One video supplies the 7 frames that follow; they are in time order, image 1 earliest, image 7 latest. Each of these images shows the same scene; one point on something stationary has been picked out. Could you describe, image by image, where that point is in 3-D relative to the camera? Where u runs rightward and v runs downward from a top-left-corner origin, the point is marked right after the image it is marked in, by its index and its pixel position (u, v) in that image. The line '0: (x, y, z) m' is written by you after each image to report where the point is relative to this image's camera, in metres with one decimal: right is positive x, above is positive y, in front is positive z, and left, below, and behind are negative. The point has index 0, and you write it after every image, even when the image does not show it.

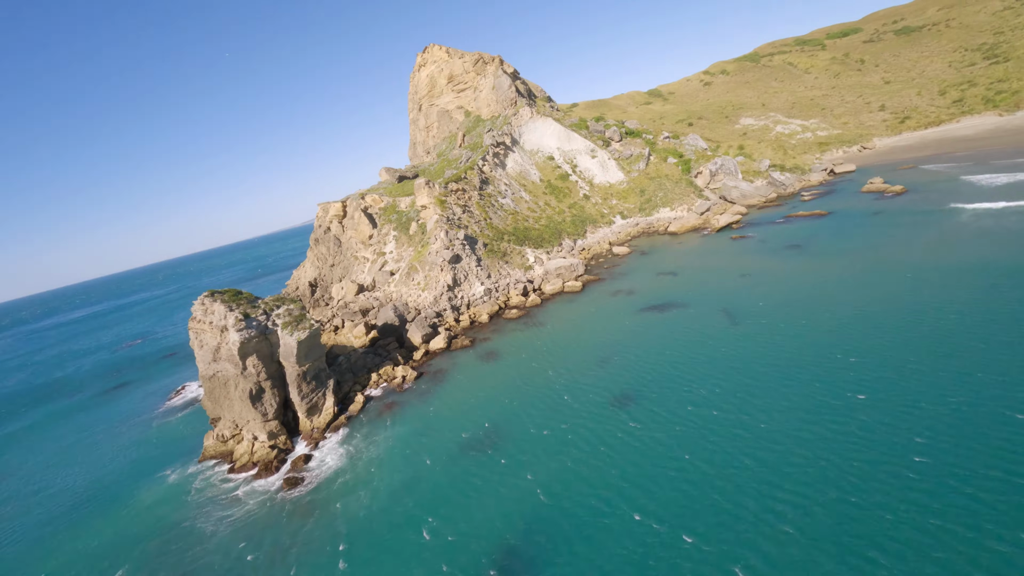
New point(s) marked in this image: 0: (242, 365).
0: (-15.6, -4.5, +18.9) m
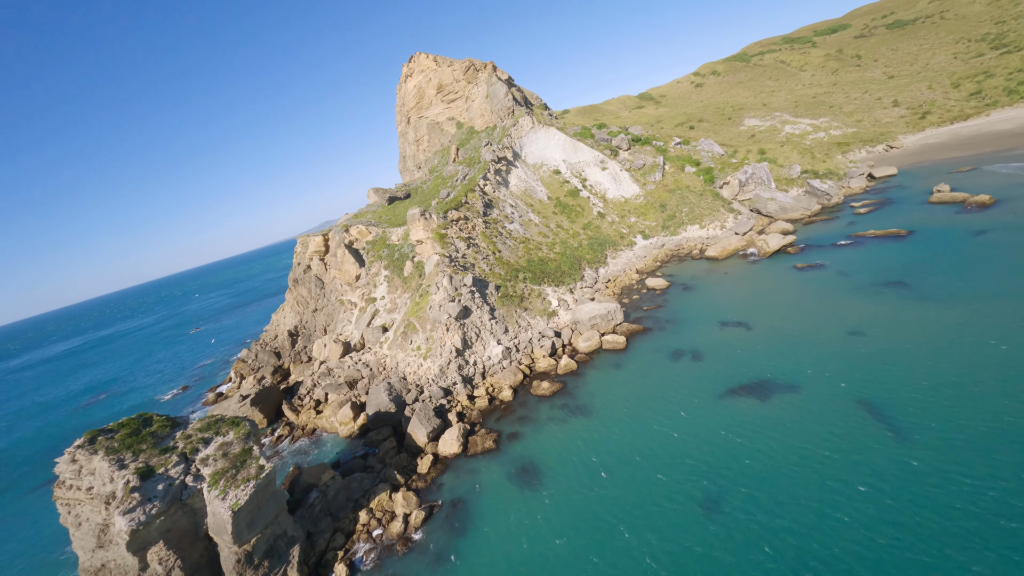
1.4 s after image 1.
0: (-13.2, -9.8, +11.6) m
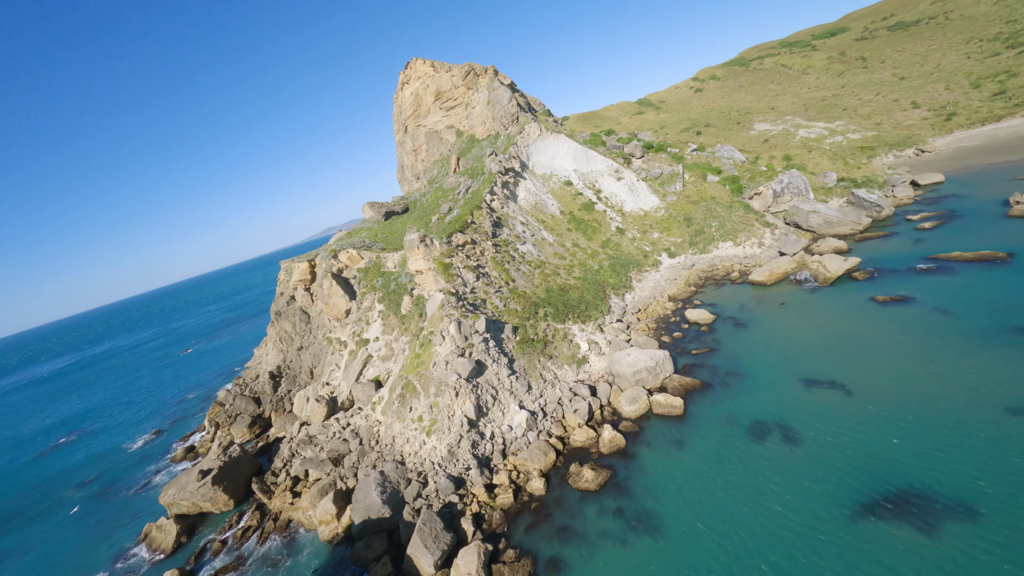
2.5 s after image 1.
0: (-11.4, -13.0, +5.8) m
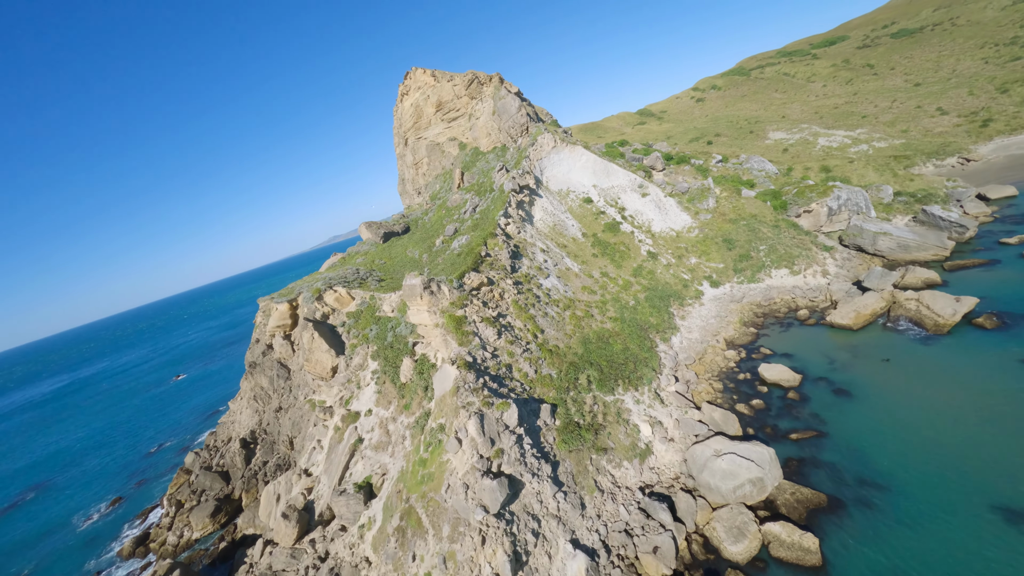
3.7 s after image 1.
0: (-9.1, -16.5, -1.2) m
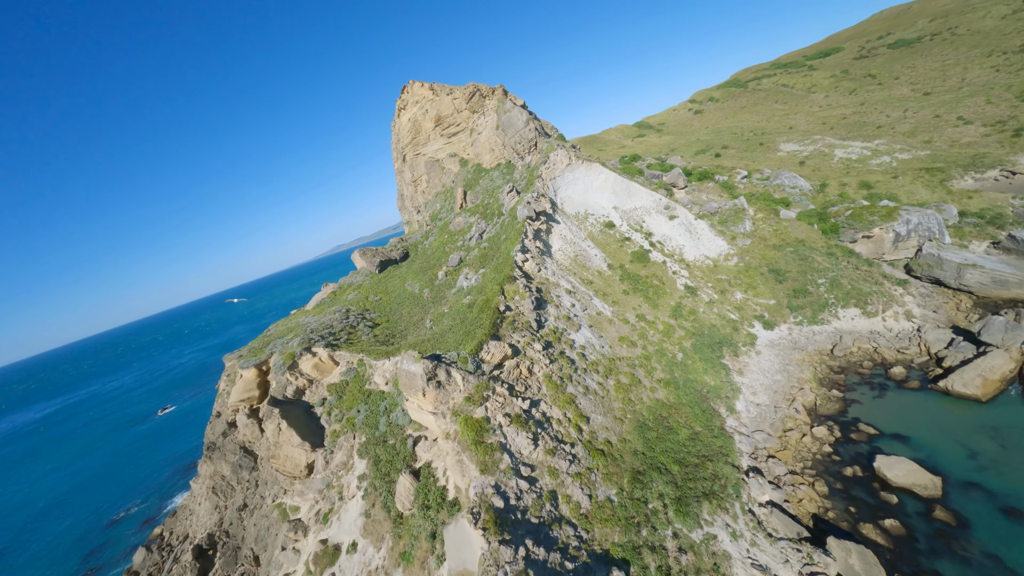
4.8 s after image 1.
0: (-6.9, -20.1, -8.0) m
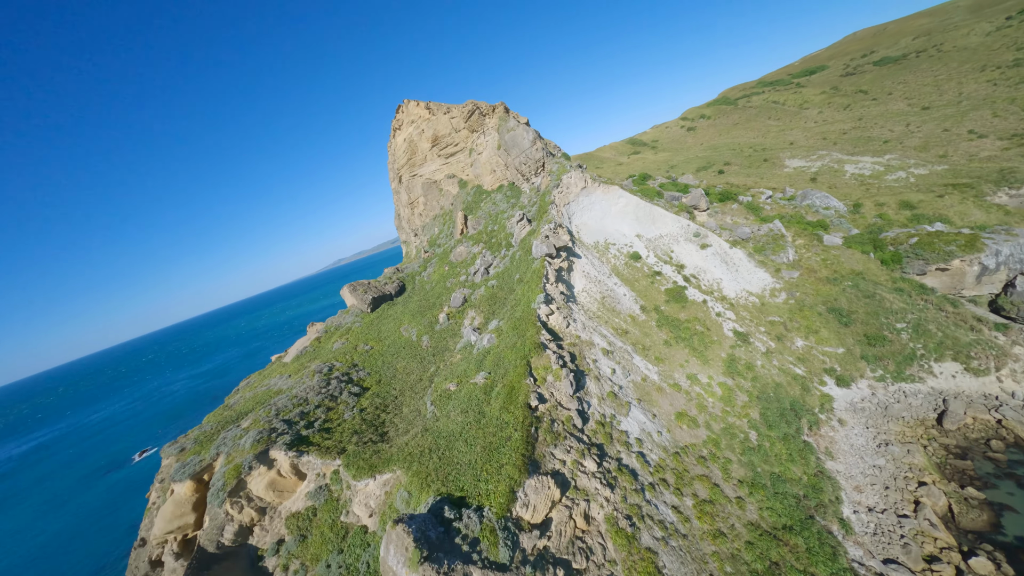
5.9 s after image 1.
0: (-4.5, -22.9, -15.3) m
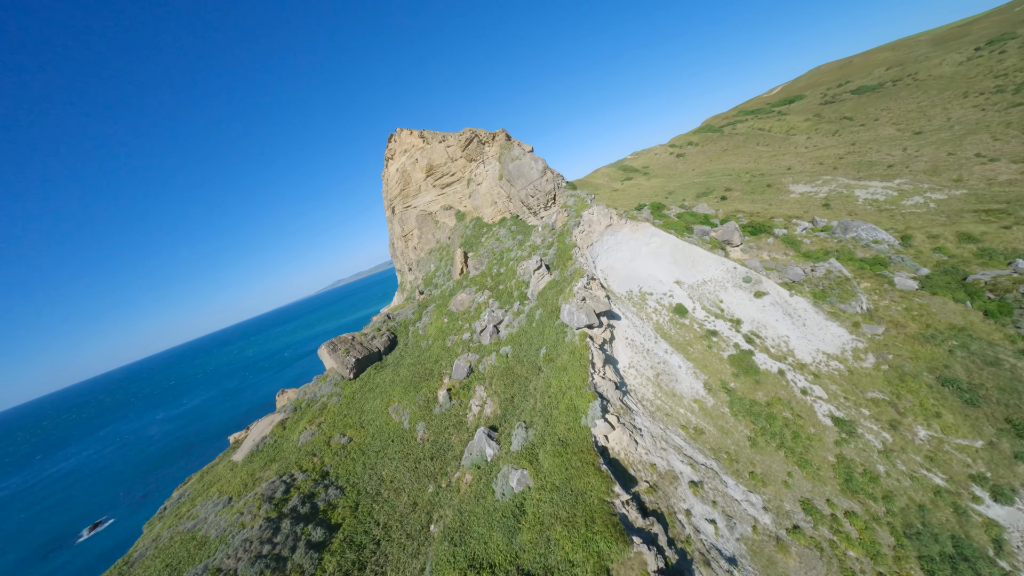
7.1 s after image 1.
0: (-1.3, -25.4, -24.9) m
